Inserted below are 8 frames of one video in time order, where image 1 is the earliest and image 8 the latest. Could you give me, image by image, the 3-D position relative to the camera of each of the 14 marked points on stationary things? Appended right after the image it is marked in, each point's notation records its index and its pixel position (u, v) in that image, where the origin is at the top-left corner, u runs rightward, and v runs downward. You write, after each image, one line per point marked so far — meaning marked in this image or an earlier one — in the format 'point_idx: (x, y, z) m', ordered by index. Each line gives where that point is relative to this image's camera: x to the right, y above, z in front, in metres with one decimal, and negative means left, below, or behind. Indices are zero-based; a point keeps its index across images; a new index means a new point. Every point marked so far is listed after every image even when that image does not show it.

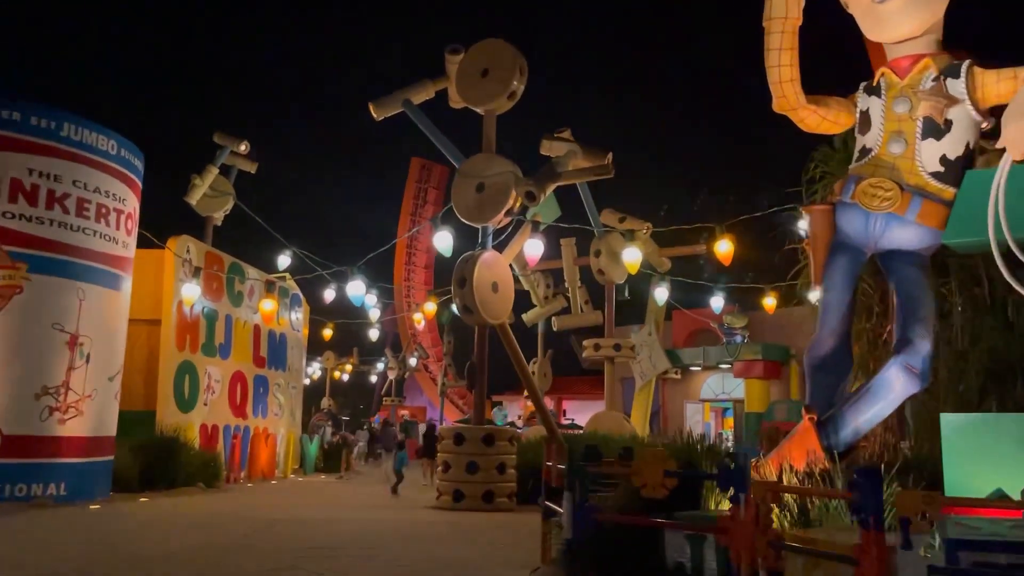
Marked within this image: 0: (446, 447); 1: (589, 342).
0: (-0.7, -1.7, +9.1) m
1: (+1.2, -0.9, +13.5) m
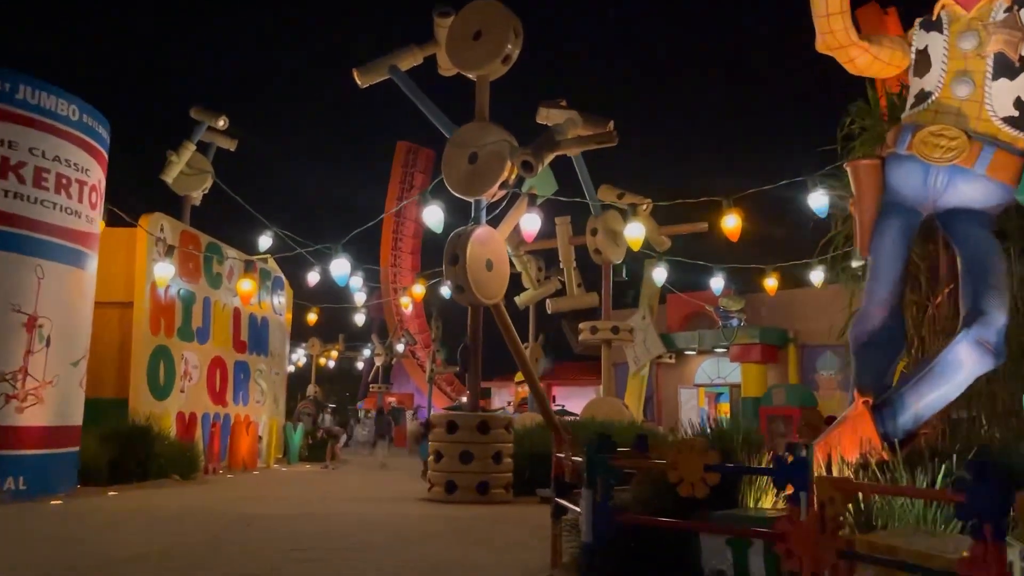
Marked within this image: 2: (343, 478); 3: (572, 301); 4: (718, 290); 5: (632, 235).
0: (-0.8, -1.5, +8.5) m
1: (+1.1, -0.6, +12.9) m
2: (-2.4, -2.7, +12.0) m
3: (+1.0, -0.2, +13.7) m
4: (+3.6, 0.0, +14.5) m
5: (+1.3, +0.6, +9.3) m
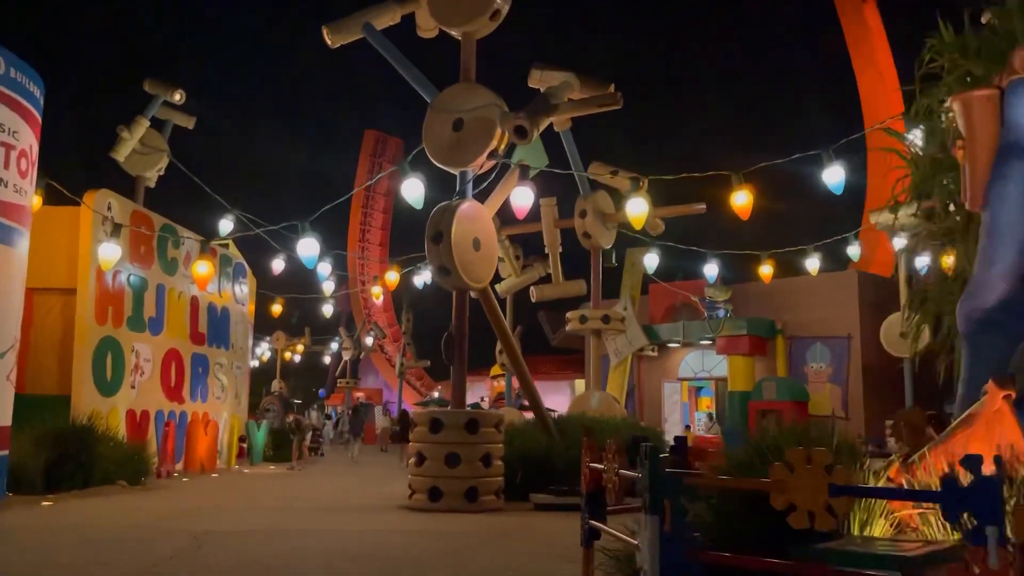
0: (-0.8, -1.3, +7.5) m
1: (+0.9, -0.4, +12.0) m
2: (-2.6, -2.5, +10.9) m
3: (+0.7, 0.0, +12.8) m
4: (+3.3, +0.2, +13.7) m
5: (+1.2, +0.7, +8.4) m
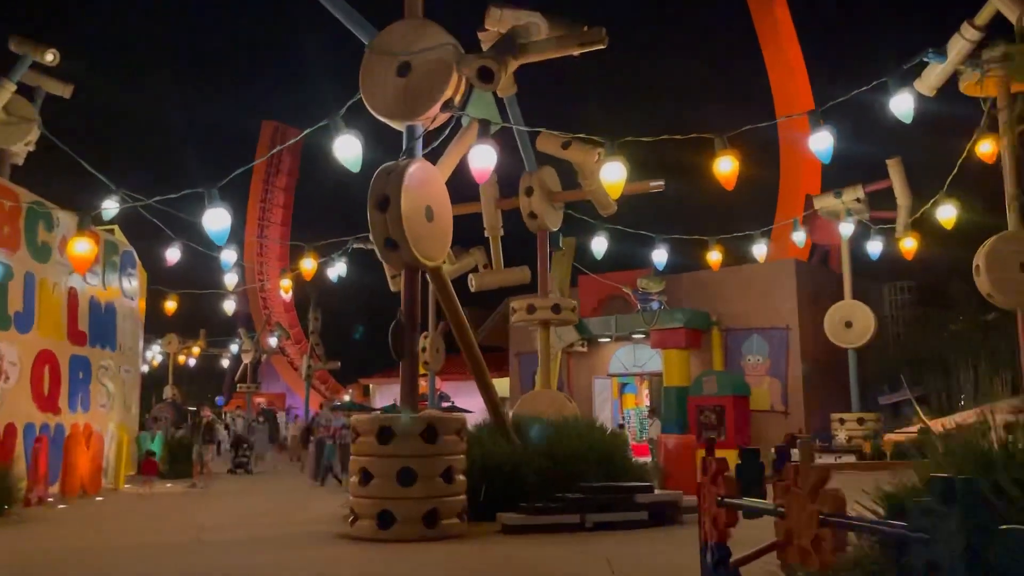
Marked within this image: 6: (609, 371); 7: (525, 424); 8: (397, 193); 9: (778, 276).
0: (-1.1, -1.2, +6.1) m
1: (+0.1, -0.2, +10.8) m
2: (-3.3, -2.4, +9.3) m
3: (-0.2, +0.2, +11.5) m
4: (+2.2, +0.4, +12.7) m
5: (+0.8, +0.9, +7.2) m
6: (+2.2, -1.9, +19.4) m
7: (+0.1, -1.3, +8.0) m
8: (-0.9, +0.7, +6.3) m
9: (+5.5, +0.2, +17.2) m
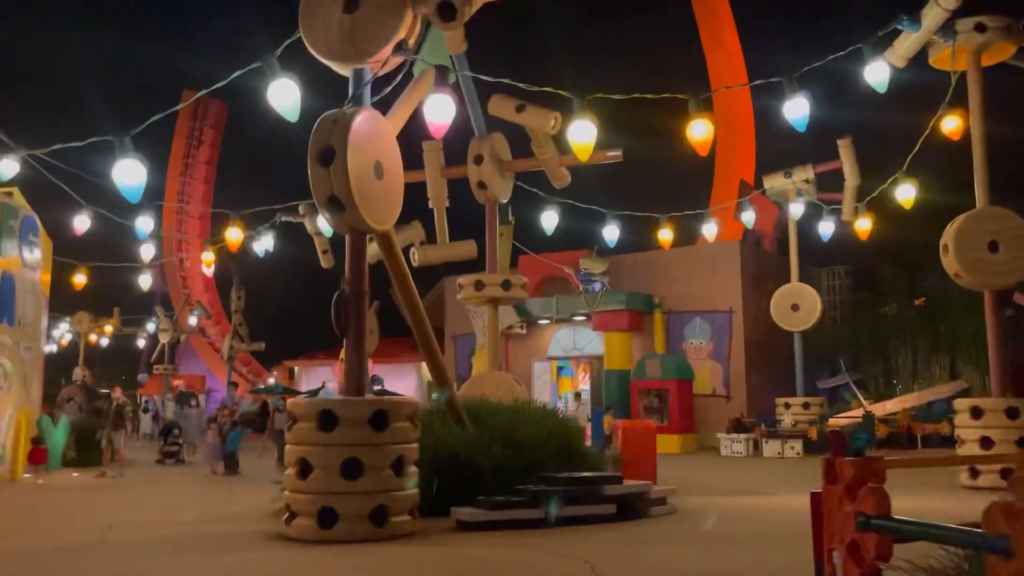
0: (-1.3, -0.9, +5.3) m
1: (-0.6, +0.1, +10.0) m
2: (-3.8, -2.1, +8.3) m
3: (-0.9, +0.5, +10.8) m
4: (+1.4, +0.7, +12.1) m
5: (+0.5, +1.2, +6.5) m
6: (+0.8, -1.5, +18.8) m
7: (-0.3, -1.0, +7.3) m
8: (-1.1, +0.9, +5.5) m
9: (+4.2, +0.6, +16.9) m
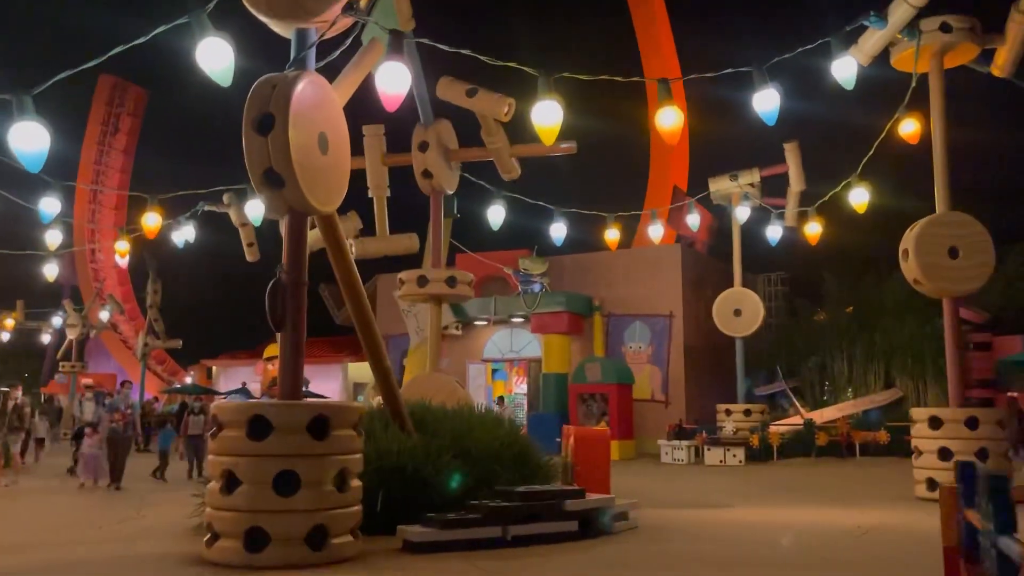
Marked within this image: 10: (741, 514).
0: (-1.6, -0.9, +4.6) m
1: (-1.2, +0.2, +9.4) m
2: (-4.3, -1.9, +7.3) m
3: (-1.6, +0.5, +10.1) m
4: (+0.6, +0.7, +11.6) m
5: (+0.2, +1.2, +6.0) m
6: (-0.6, -1.5, +18.3) m
7: (-0.7, -1.0, +6.7) m
8: (-1.3, +1.0, +4.8) m
9: (+3.0, +0.5, +16.6) m
10: (+2.0, -2.0, +7.4) m
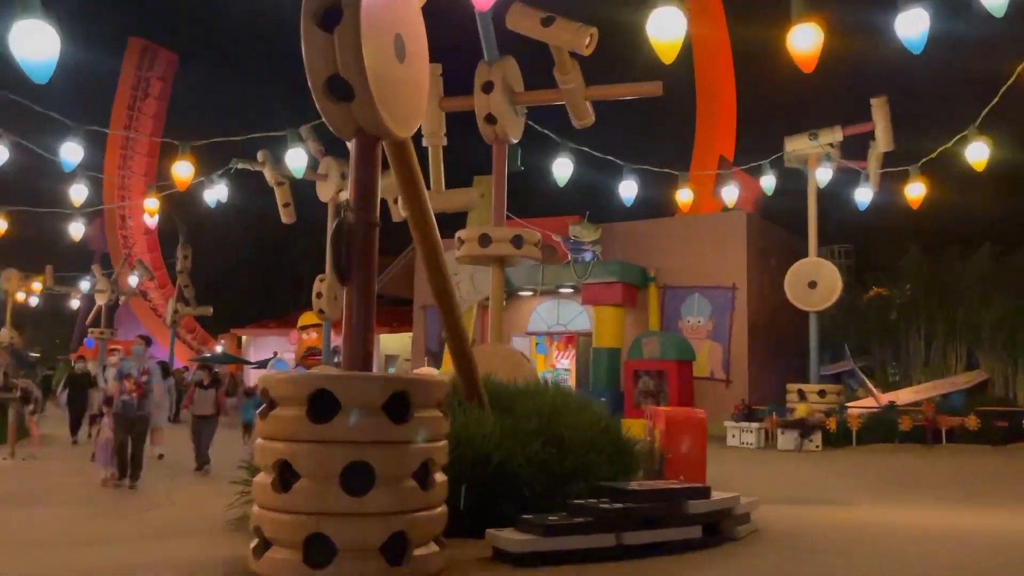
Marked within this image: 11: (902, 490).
0: (-1.0, -0.6, +3.6) m
1: (-0.4, +0.6, +8.3) m
2: (-3.7, -1.6, +6.4) m
3: (-0.8, +1.0, +9.0) m
4: (+1.4, +1.1, +10.5) m
5: (+0.9, +1.5, +4.8) m
6: (+0.4, -0.8, +17.2) m
7: (0.0, -0.7, +5.6) m
8: (-0.7, +1.3, +3.7) m
9: (+4.0, +1.1, +15.4) m
10: (+2.7, -1.7, +6.4) m
11: (+3.7, -1.9, +8.0) m
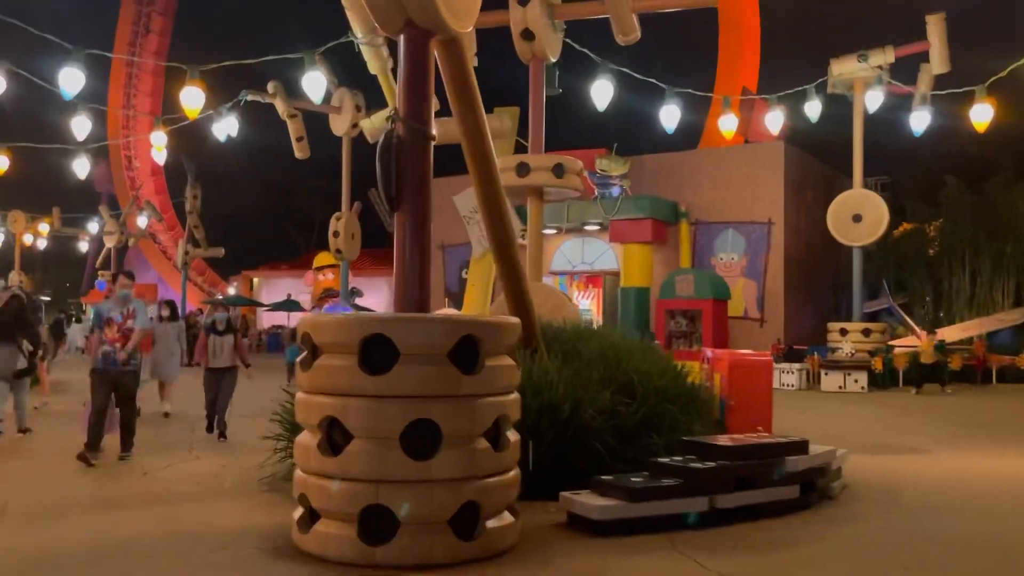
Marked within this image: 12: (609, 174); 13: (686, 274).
0: (-0.7, -0.3, +3.0) m
1: (-0.1, +1.2, +7.6) m
2: (-3.3, -1.1, +5.9) m
3: (-0.4, +1.6, +8.3) m
4: (+1.8, +1.9, +9.7) m
5: (+1.2, +1.8, +4.1) m
6: (+0.8, +0.4, +16.6) m
7: (+0.3, -0.3, +5.0) m
8: (-0.4, +1.6, +3.0) m
9: (+4.4, +2.2, +14.7) m
10: (+3.0, -1.2, +5.8) m
11: (+4.1, -1.3, +7.4) m
12: (+1.8, +2.1, +15.2) m
13: (+2.8, +0.2, +13.8) m
